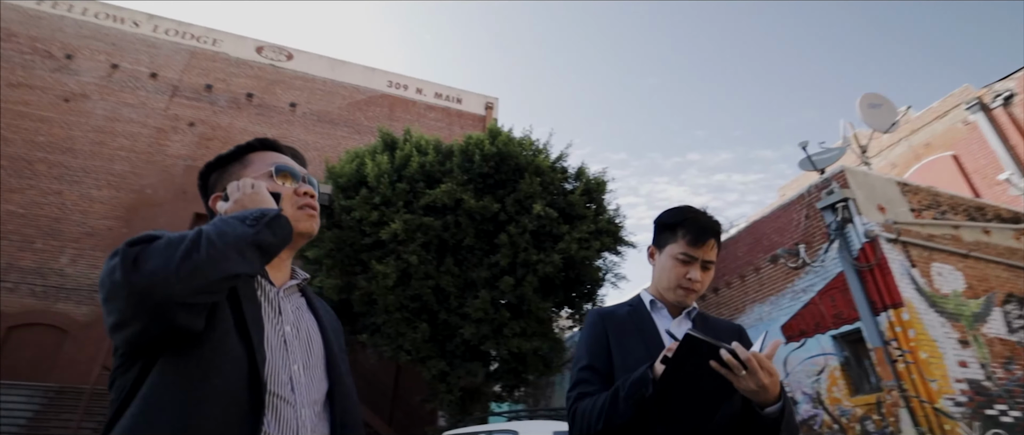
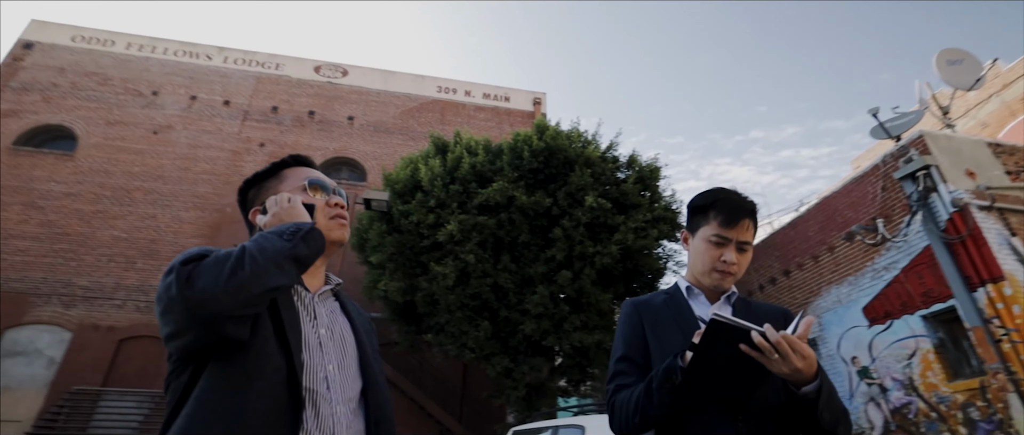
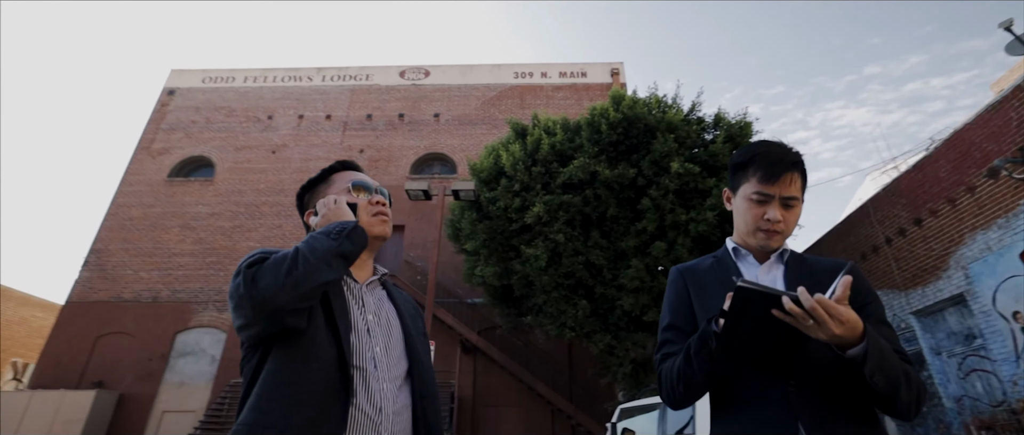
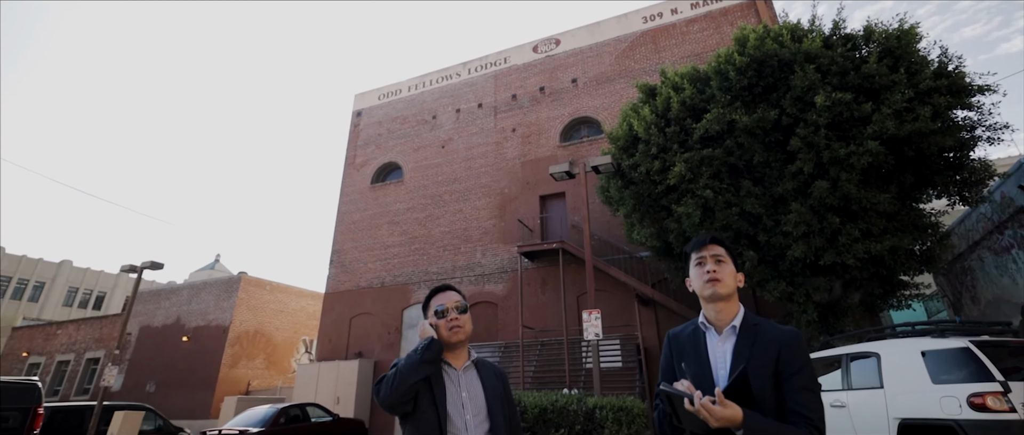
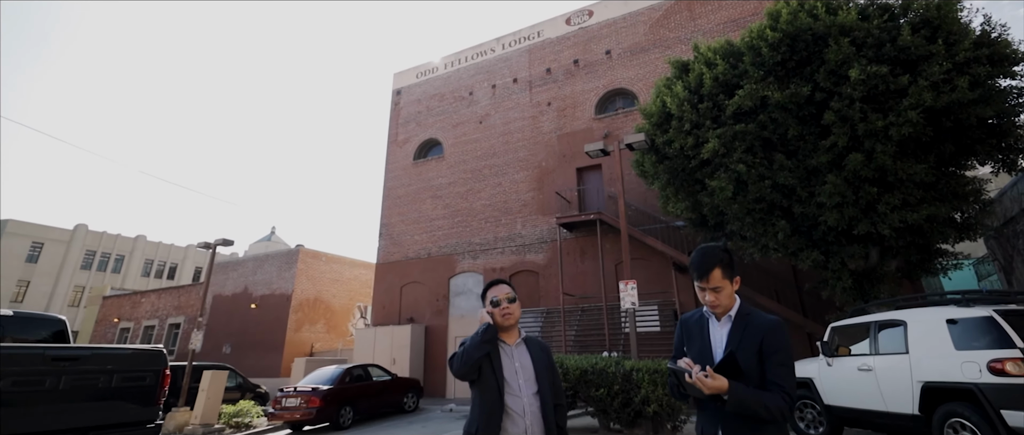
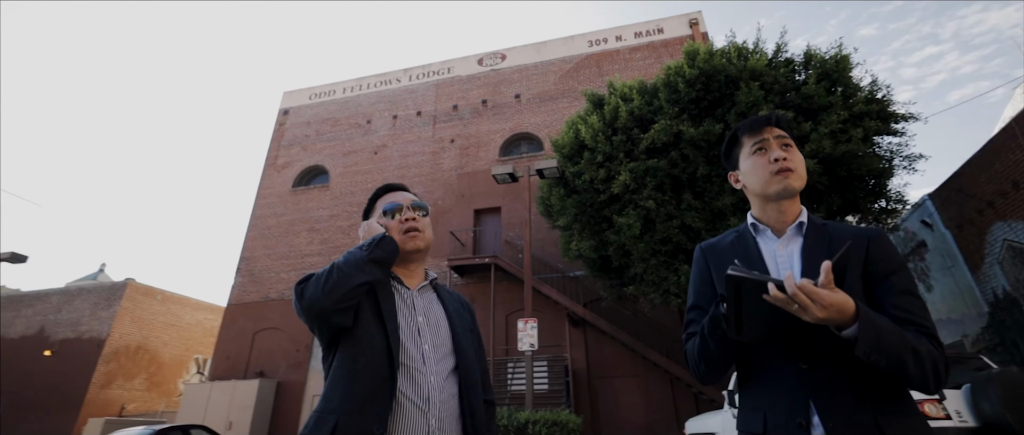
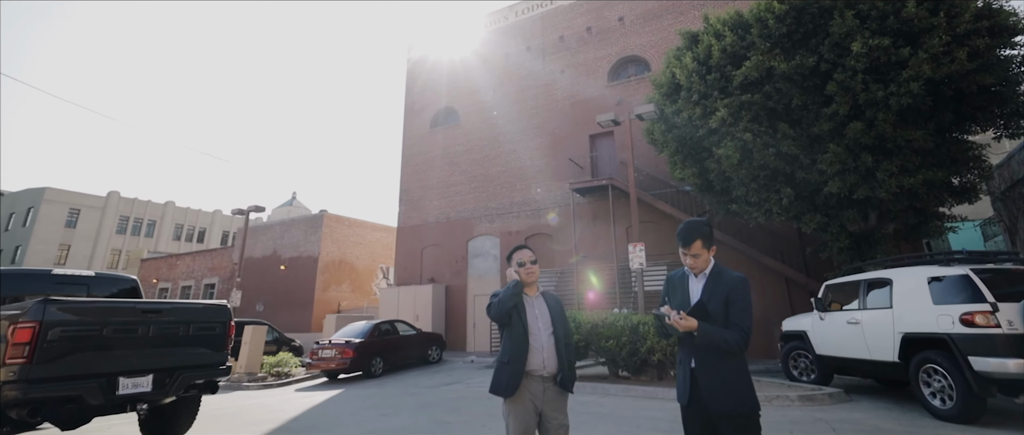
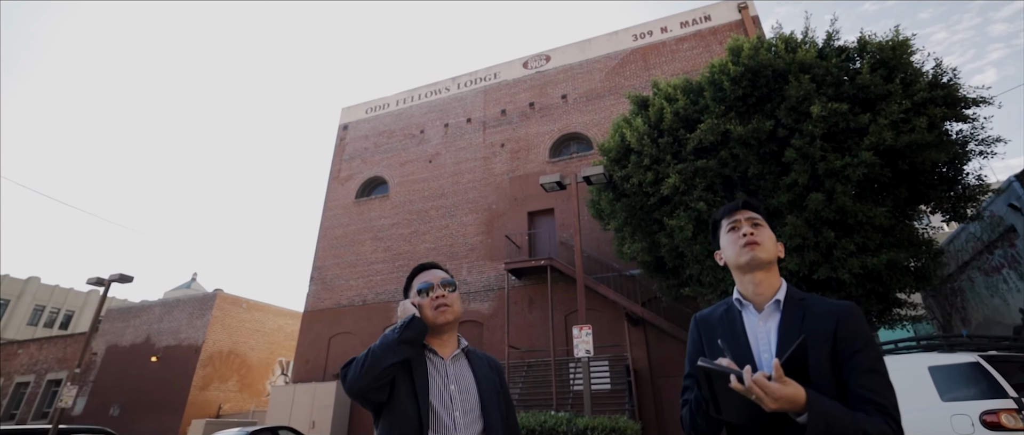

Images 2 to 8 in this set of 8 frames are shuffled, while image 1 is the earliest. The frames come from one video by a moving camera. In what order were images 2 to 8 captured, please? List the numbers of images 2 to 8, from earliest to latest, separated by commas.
2, 3, 6, 8, 4, 5, 7
